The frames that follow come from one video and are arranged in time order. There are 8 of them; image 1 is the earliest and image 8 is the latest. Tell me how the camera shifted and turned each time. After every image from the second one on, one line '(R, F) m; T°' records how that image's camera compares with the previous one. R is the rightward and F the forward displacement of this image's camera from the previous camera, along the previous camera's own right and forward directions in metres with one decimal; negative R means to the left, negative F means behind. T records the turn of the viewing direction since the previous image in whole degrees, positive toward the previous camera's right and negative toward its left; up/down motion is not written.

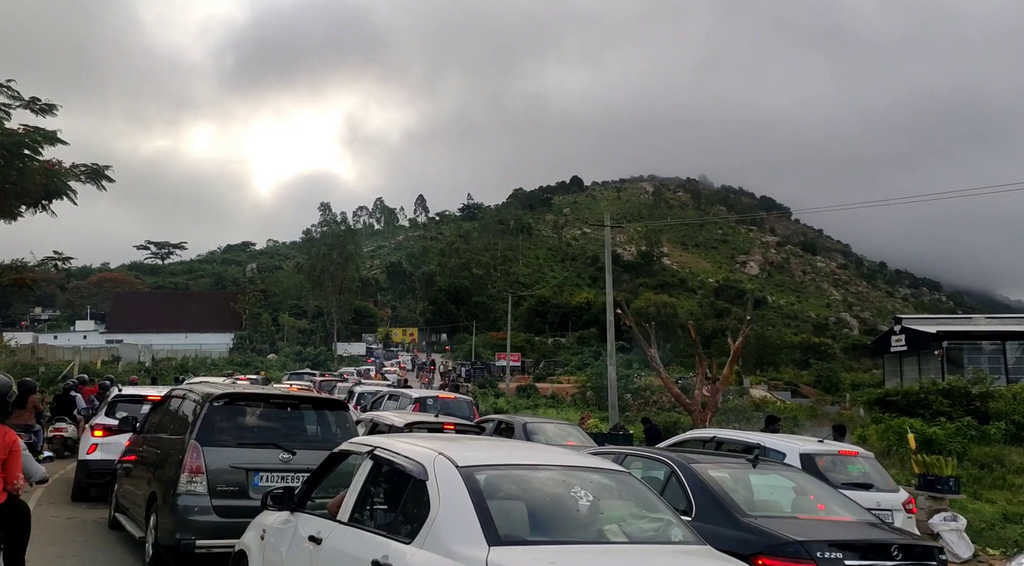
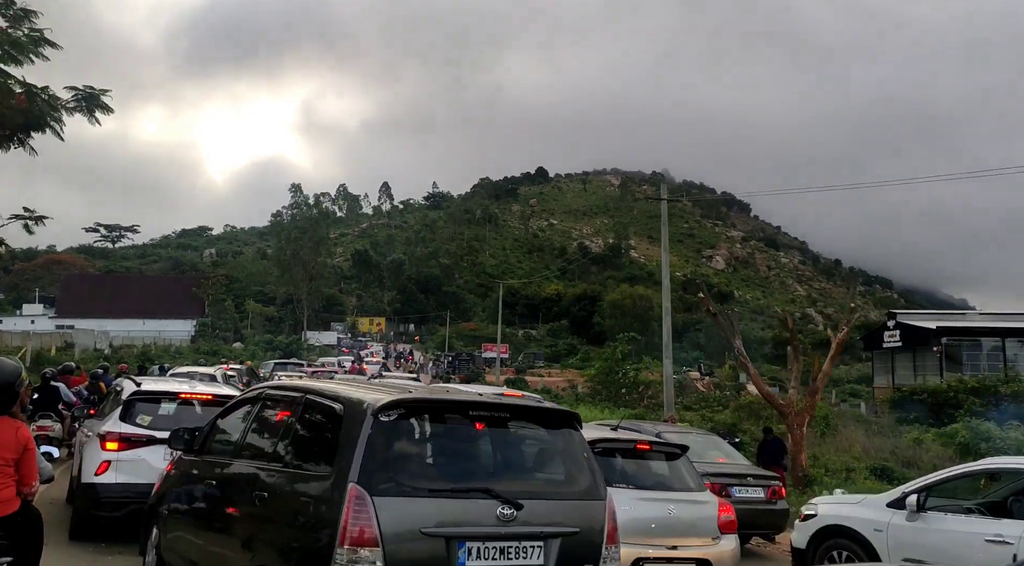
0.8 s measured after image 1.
(-1.4, +2.0) m; +3°
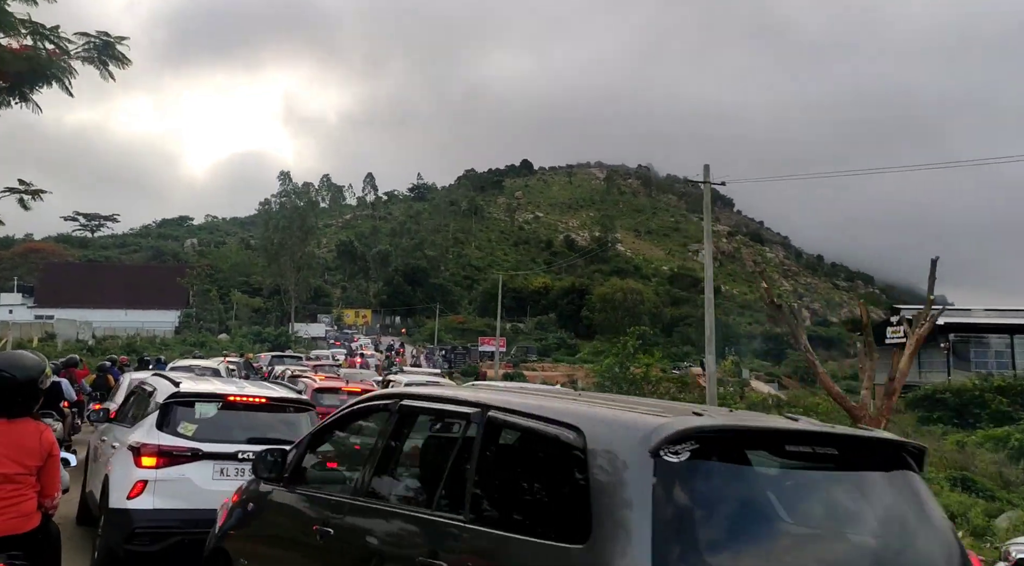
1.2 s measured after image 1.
(-0.8, +1.0) m; +1°
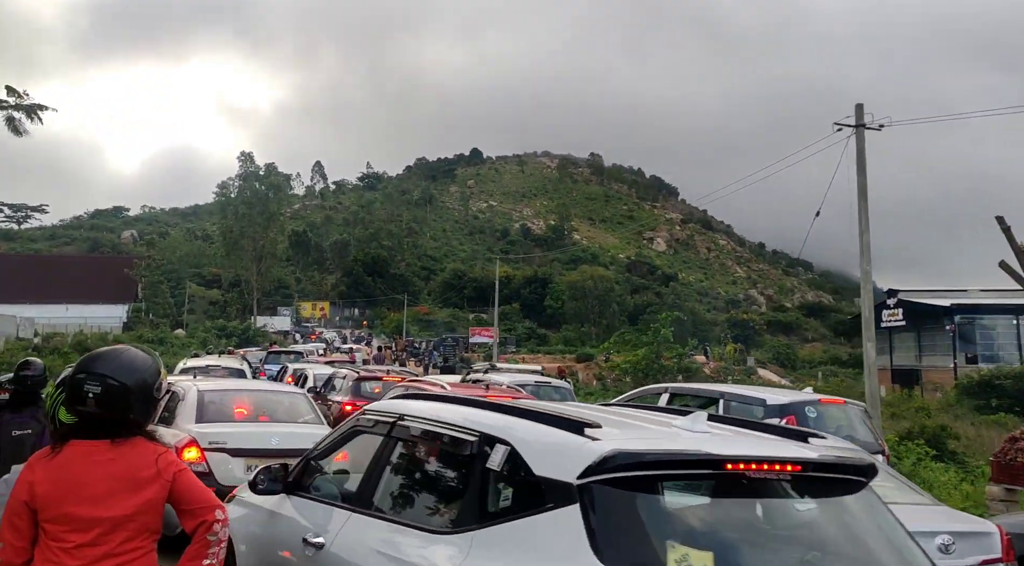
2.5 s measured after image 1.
(-2.1, +2.7) m; +4°
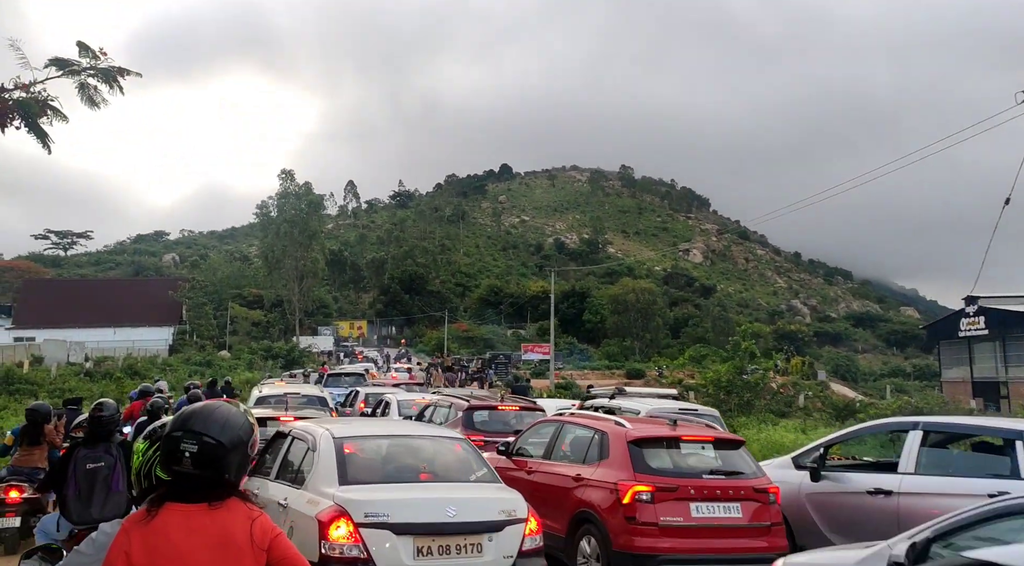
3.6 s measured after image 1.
(-1.0, +1.4) m; -2°
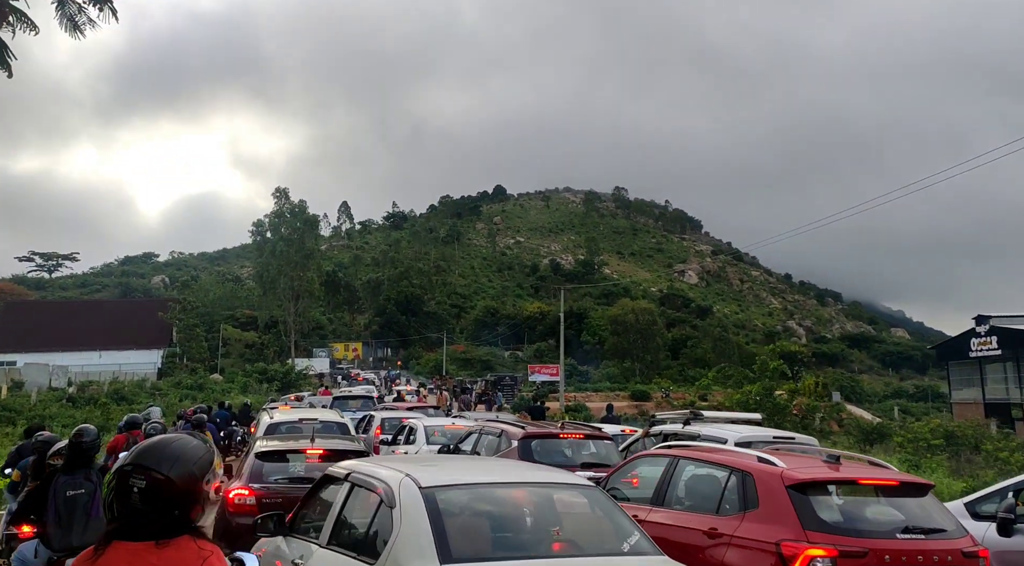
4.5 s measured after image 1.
(-0.6, +1.2) m; +1°
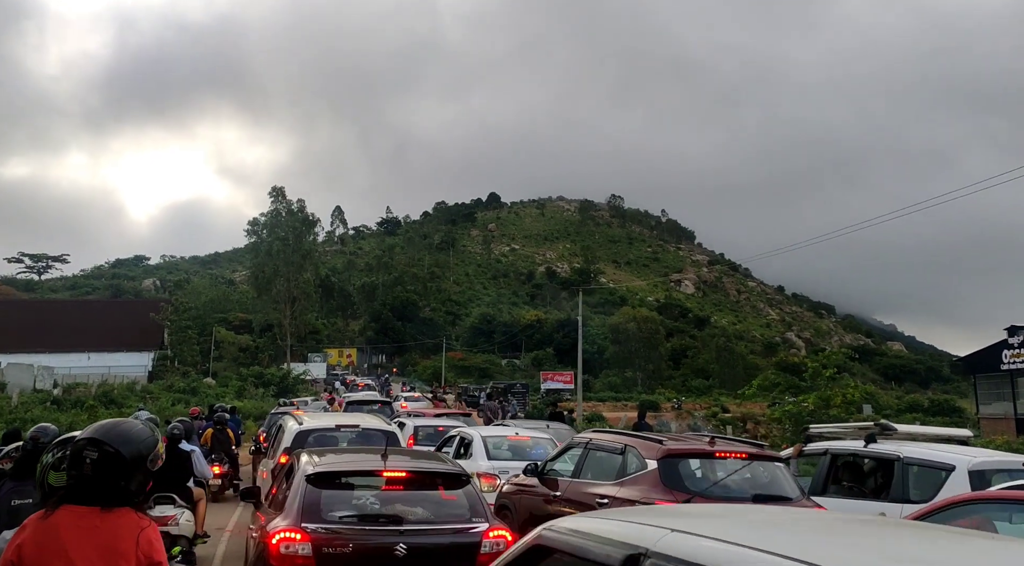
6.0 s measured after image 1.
(-0.9, +1.8) m; +1°
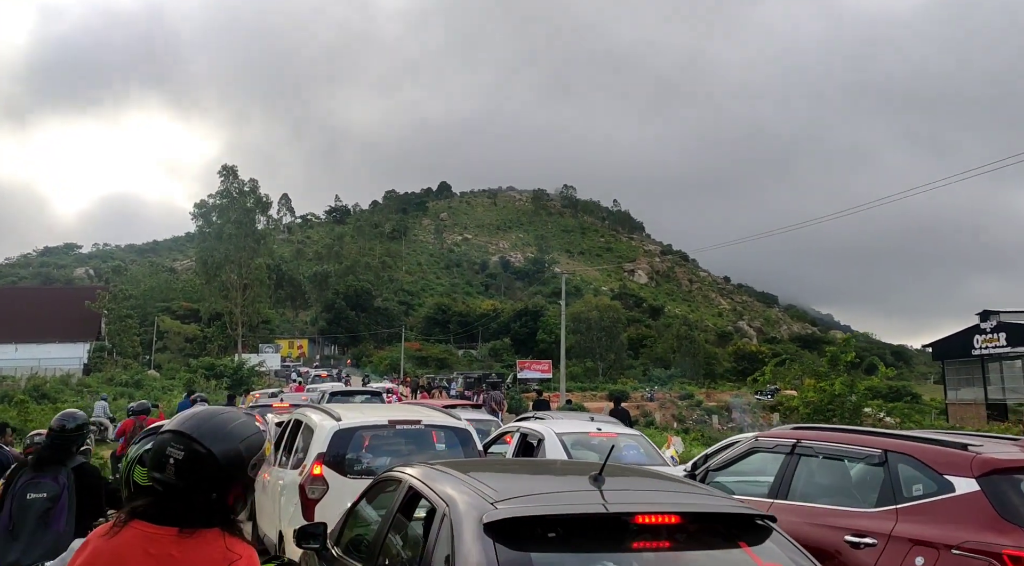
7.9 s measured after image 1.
(-1.1, +1.9) m; +4°
